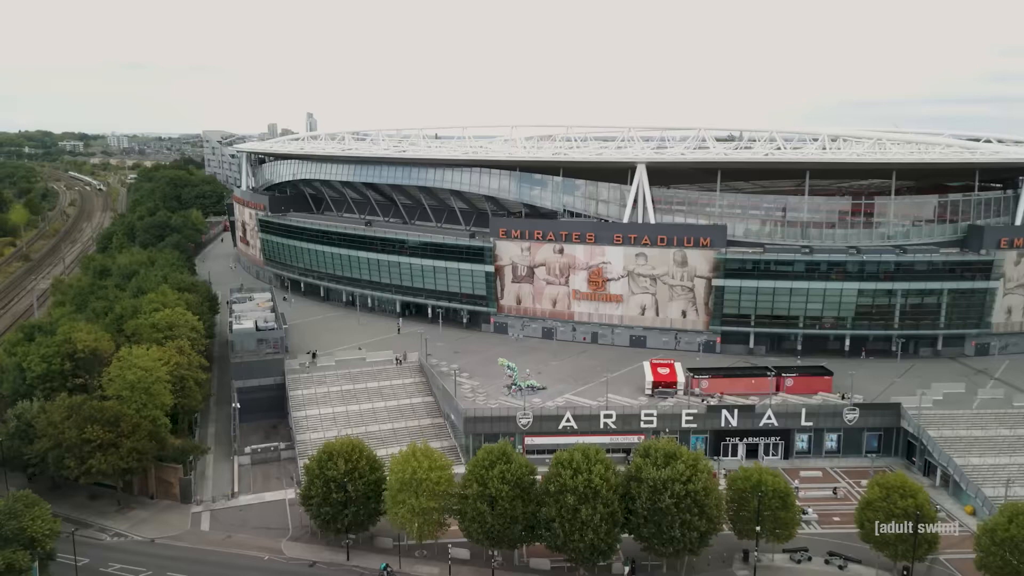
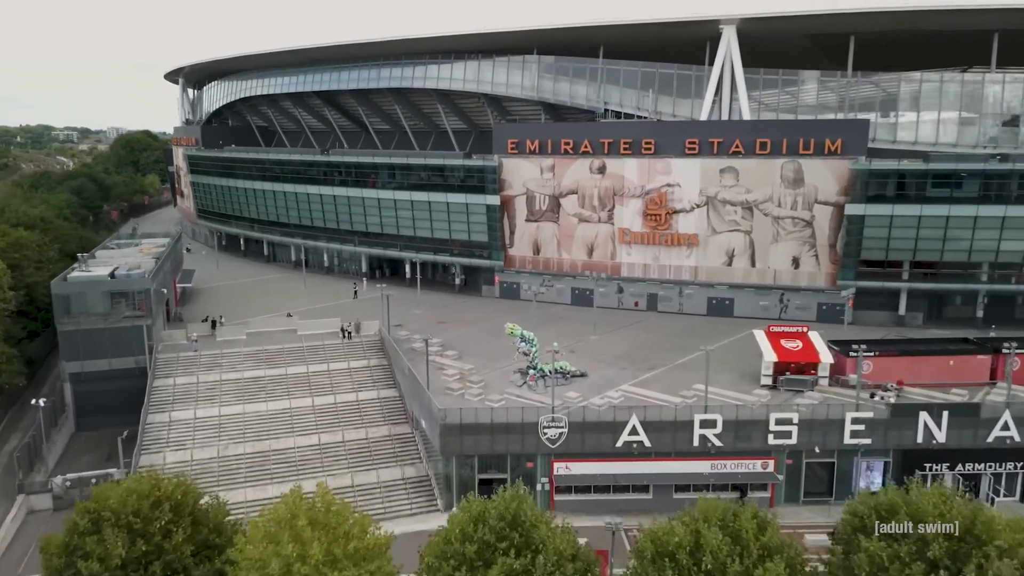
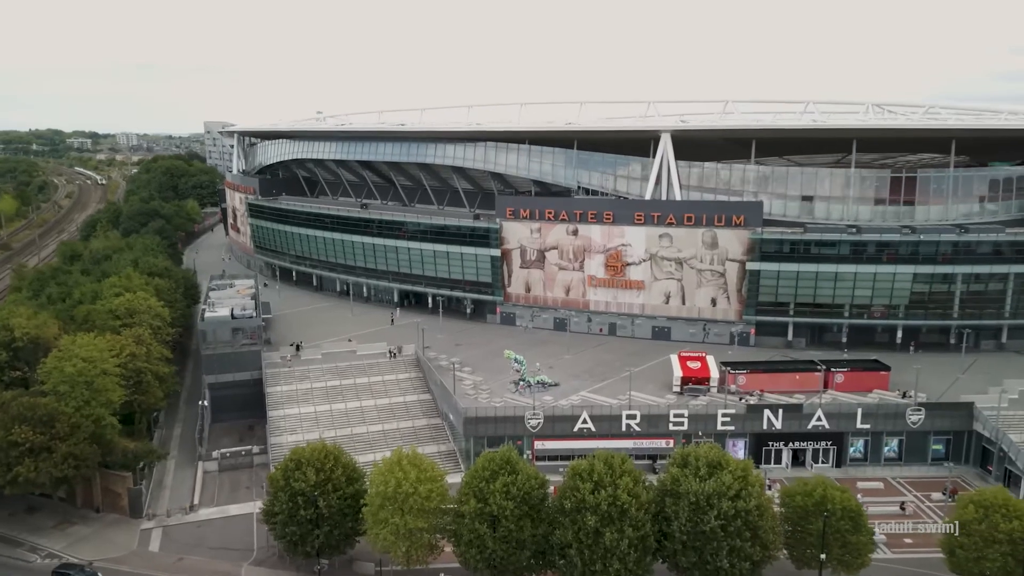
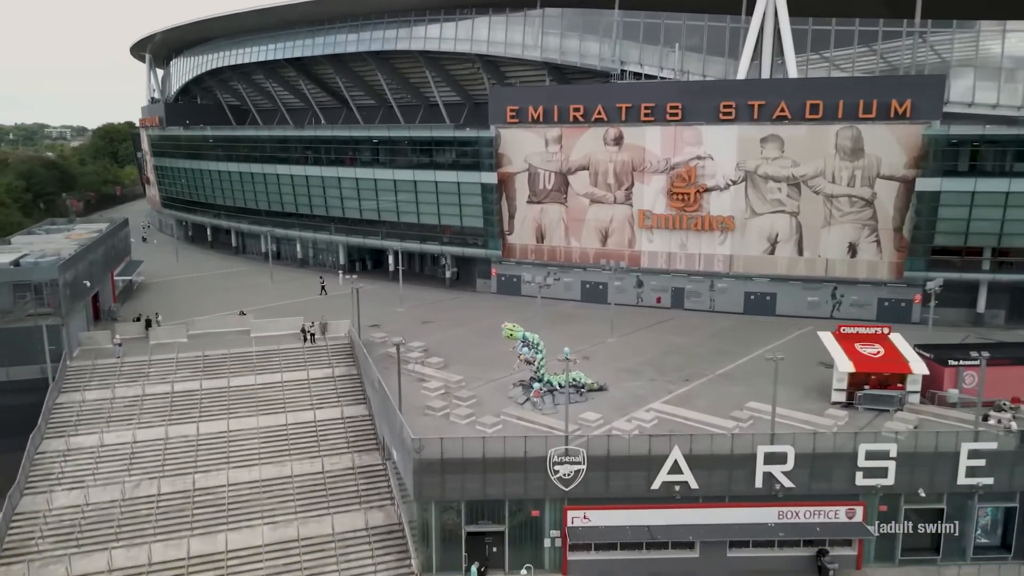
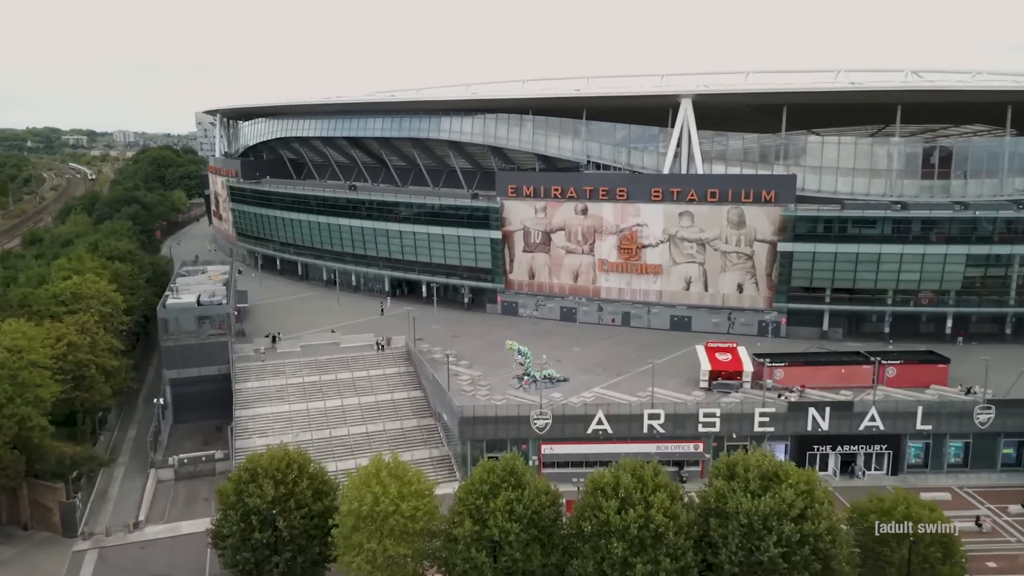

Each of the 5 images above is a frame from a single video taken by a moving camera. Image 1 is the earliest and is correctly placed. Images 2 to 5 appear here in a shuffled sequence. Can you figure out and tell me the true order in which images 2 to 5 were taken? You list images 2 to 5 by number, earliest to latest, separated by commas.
3, 5, 2, 4
